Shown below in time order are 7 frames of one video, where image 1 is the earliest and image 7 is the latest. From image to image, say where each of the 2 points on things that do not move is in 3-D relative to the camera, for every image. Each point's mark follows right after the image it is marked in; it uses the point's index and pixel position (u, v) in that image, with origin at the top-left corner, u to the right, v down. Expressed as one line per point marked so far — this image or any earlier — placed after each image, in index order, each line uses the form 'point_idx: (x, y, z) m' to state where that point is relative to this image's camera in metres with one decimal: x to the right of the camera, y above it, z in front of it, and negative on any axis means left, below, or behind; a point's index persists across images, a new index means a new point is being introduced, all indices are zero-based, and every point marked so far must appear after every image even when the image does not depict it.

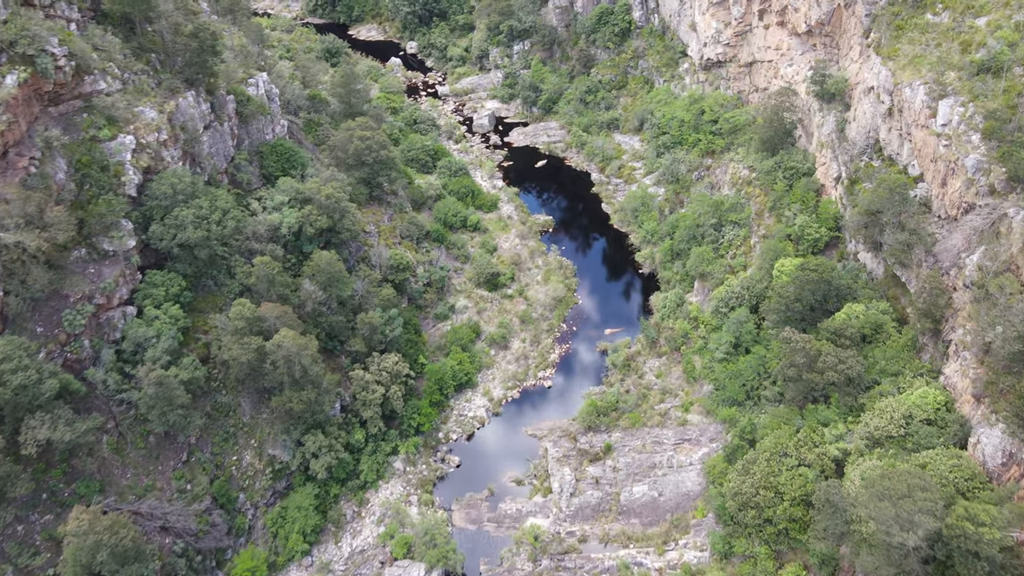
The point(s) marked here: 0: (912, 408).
0: (+10.6, -3.2, +19.4) m
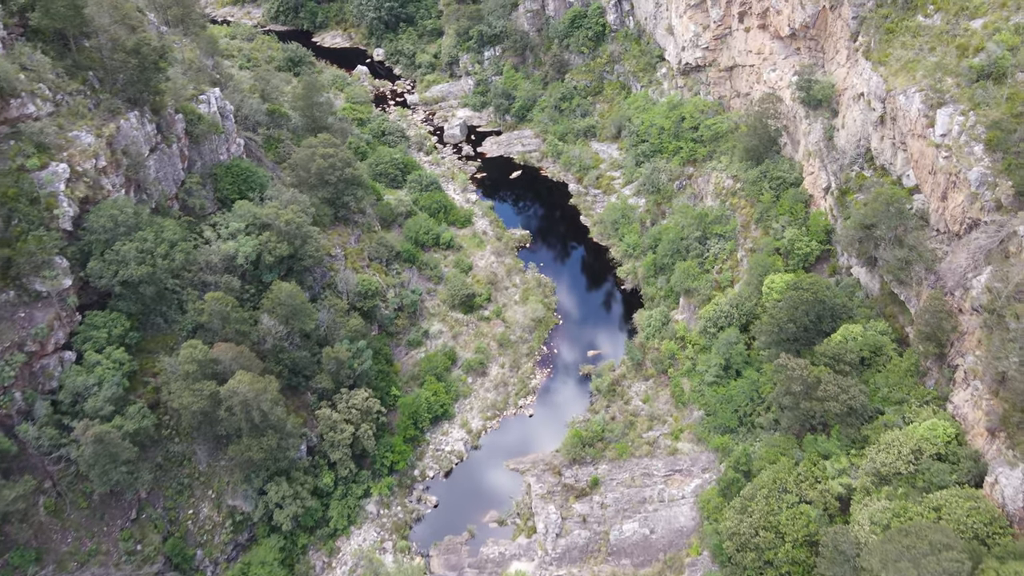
0: (+10.1, -3.8, +18.1) m
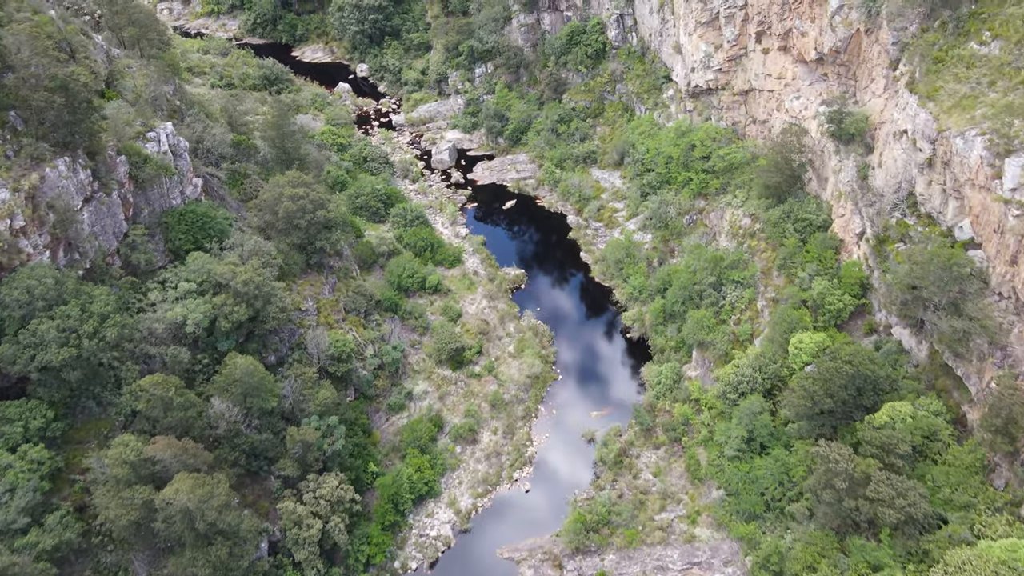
0: (+10.0, -5.7, +15.0) m
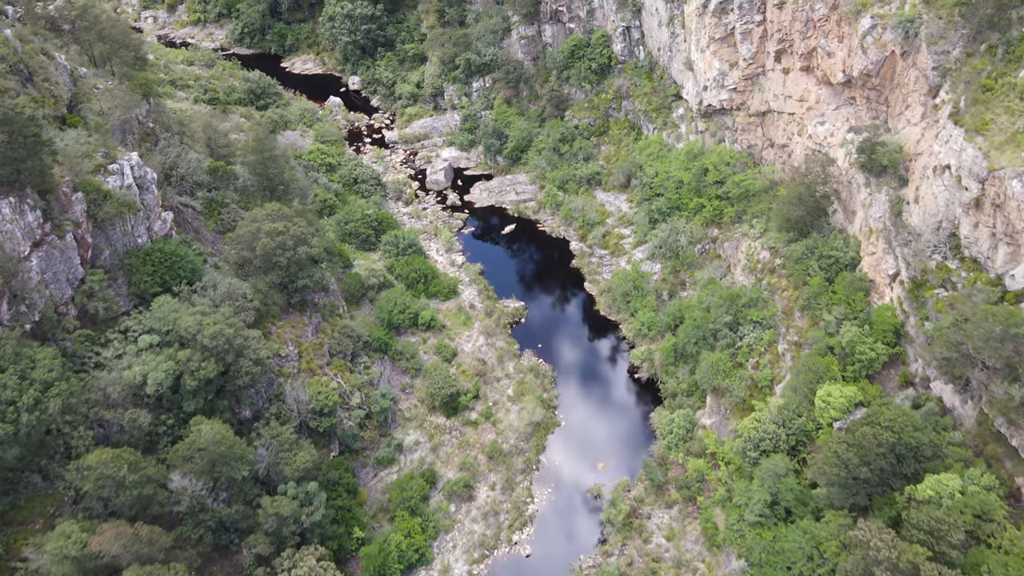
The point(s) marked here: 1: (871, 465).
0: (+9.9, -7.1, +12.9) m
1: (+8.8, -4.3, +18.0) m
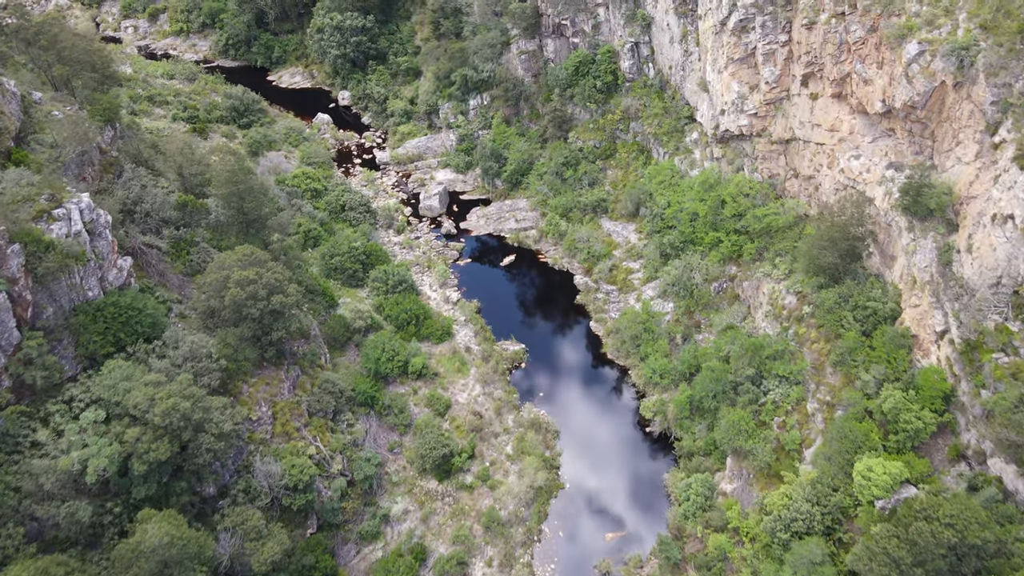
0: (+9.9, -8.6, +10.4) m
1: (+8.8, -5.9, +15.6) m
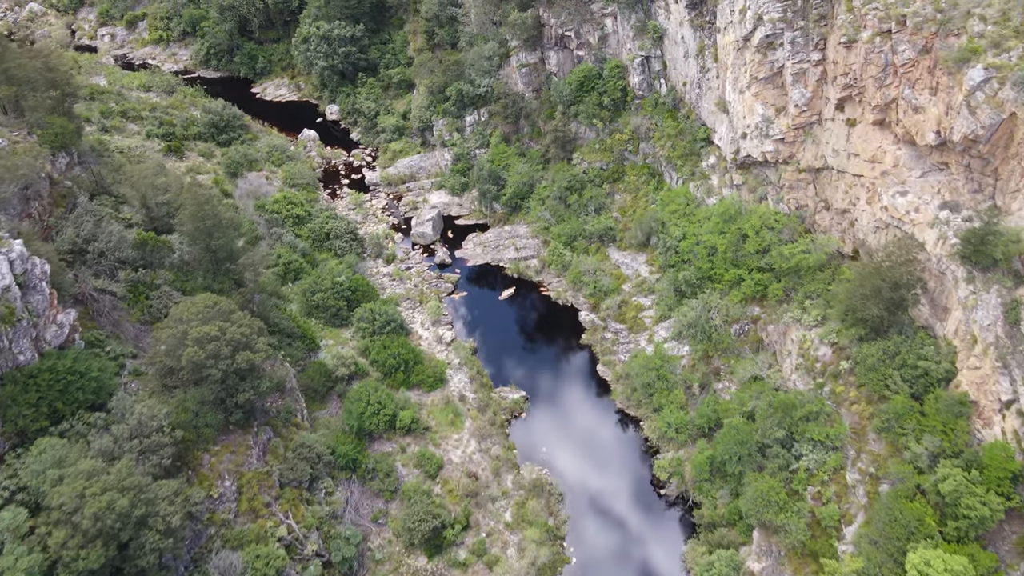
0: (+9.9, -10.0, +7.8) m
1: (+8.8, -7.3, +13.0) m
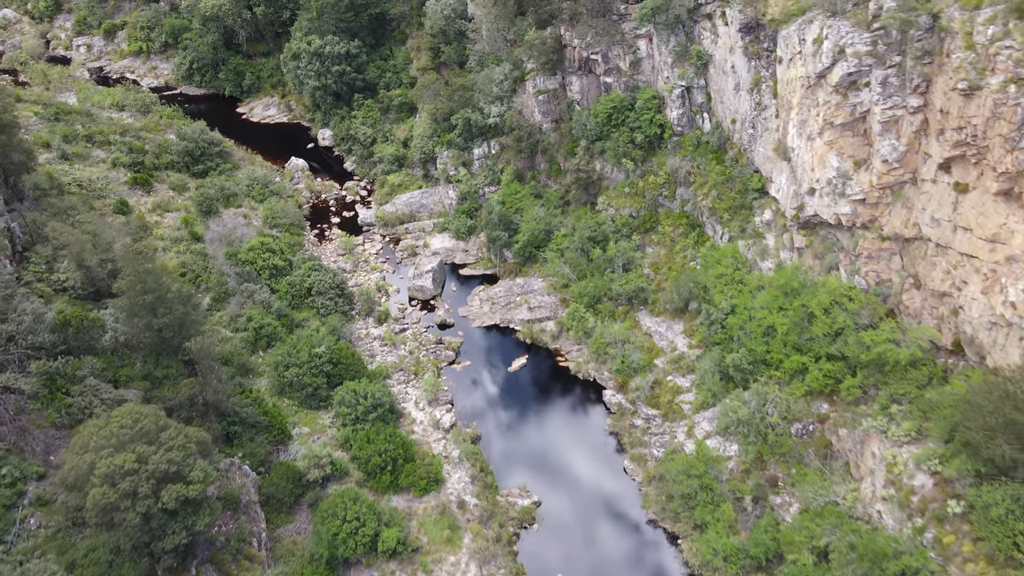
0: (+9.8, -12.5, +3.3) m
1: (+8.8, -9.7, +8.5) m
